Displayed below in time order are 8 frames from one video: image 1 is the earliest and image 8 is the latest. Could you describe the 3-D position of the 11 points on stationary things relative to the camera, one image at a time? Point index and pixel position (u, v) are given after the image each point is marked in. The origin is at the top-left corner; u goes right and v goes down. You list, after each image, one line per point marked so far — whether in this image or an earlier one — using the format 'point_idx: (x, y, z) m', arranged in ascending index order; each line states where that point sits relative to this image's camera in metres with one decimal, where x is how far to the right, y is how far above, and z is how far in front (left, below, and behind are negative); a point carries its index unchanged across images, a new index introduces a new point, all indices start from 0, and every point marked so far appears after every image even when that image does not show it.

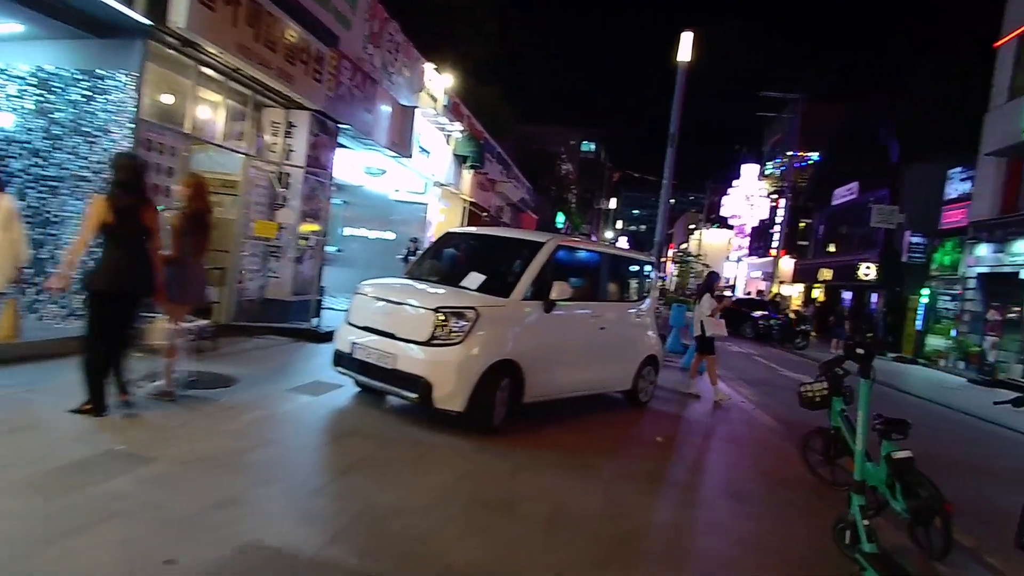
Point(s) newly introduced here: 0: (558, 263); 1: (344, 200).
0: (+0.7, +0.3, +7.7) m
1: (-5.3, +2.8, +19.4) m
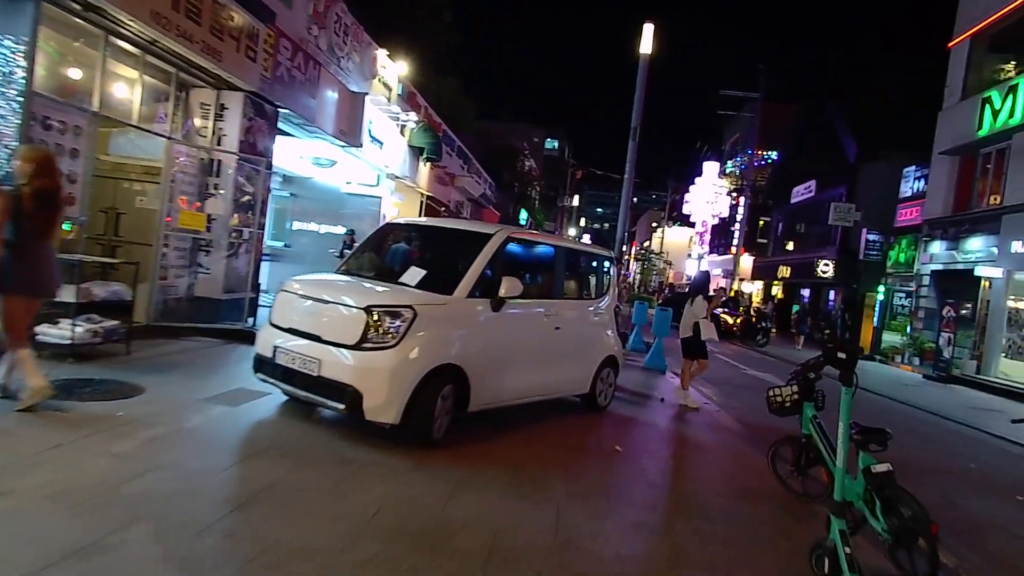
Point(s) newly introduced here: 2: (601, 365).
0: (+0.1, +0.3, +7.1) m
1: (-6.6, +2.9, +18.4) m
2: (+1.2, -1.1, +8.5) m
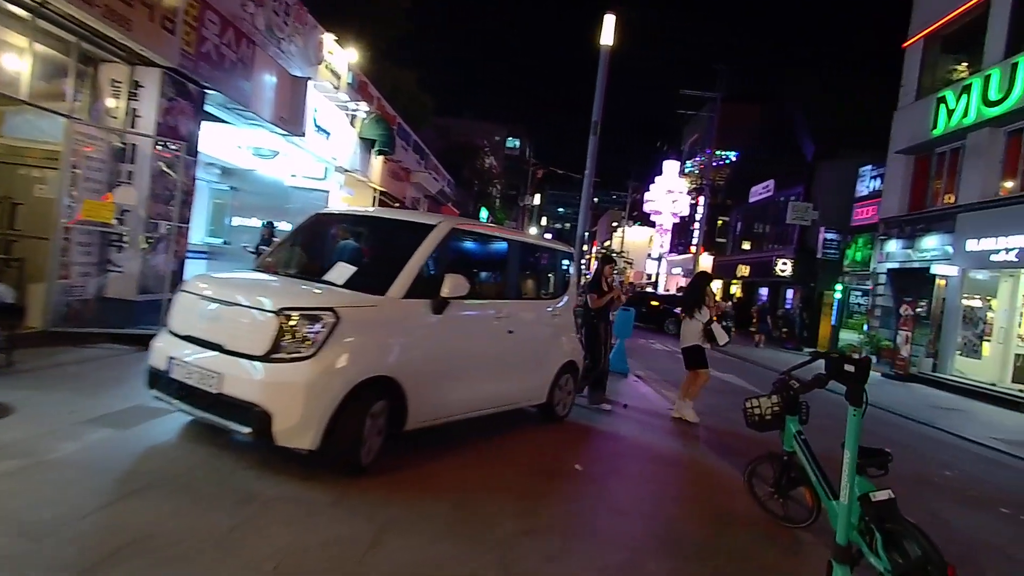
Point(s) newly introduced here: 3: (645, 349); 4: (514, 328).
0: (-0.5, +0.4, +6.3) m
1: (-7.8, +2.9, +17.2) m
2: (+0.6, -1.1, +7.8) m
3: (+4.1, -1.9, +19.0) m
4: (0.0, -0.4, +6.7) m
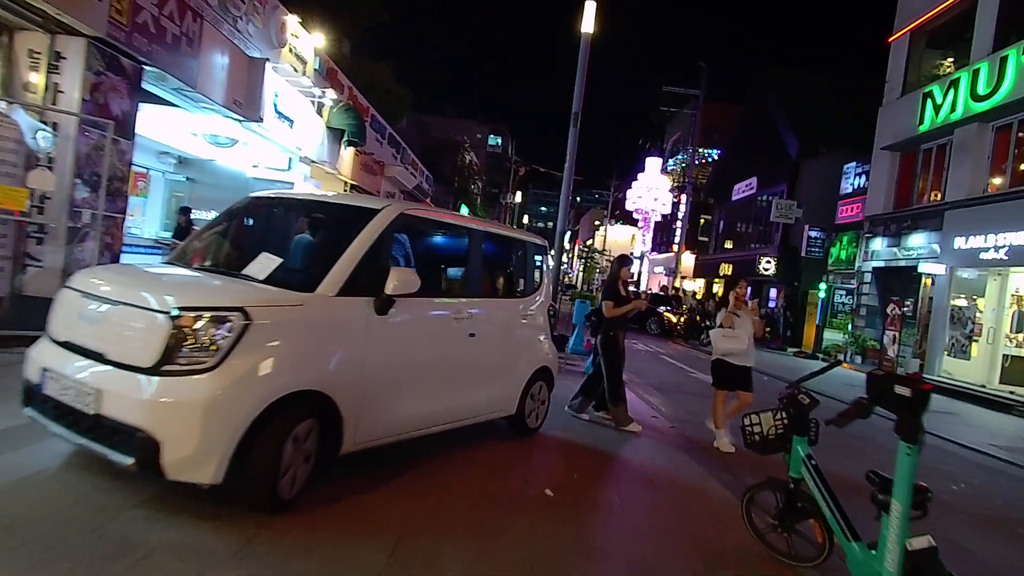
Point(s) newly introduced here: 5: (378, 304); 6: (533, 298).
0: (-0.8, +0.4, +5.4) m
1: (-8.5, +2.9, +16.1) m
2: (+0.2, -1.0, +6.9) m
3: (+3.4, -1.8, +18.3) m
4: (-0.3, -0.4, +5.9) m
5: (-1.0, -0.1, +4.7) m
6: (+0.2, -0.1, +7.0) m
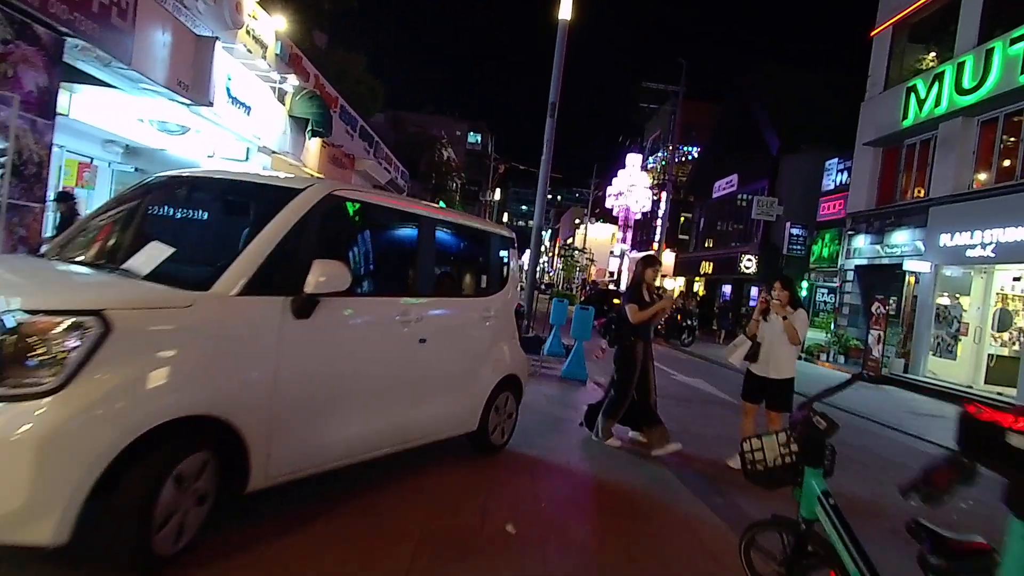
0: (-1.1, +0.4, +4.6) m
1: (-9.1, +3.0, +15.0) m
2: (-0.2, -1.0, +6.1) m
3: (+2.7, -1.8, +17.5) m
4: (-0.7, -0.4, +5.0) m
5: (-1.3, -0.1, +3.8) m
6: (-0.2, -0.1, +6.1) m
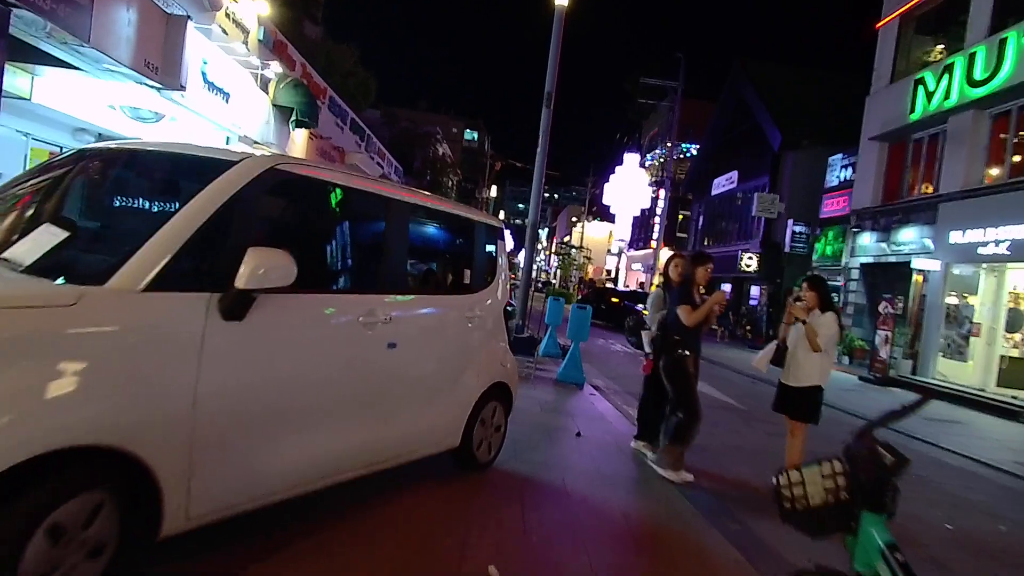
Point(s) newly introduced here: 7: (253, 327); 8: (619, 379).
0: (-1.2, +0.4, +3.8) m
1: (-9.3, +3.0, +14.2) m
2: (-0.3, -1.0, +5.4) m
3: (+2.5, -1.7, +16.8) m
4: (-0.8, -0.4, +4.3) m
5: (-1.4, -0.1, +3.1) m
6: (-0.3, -0.1, +5.4) m
7: (-1.4, -0.2, +3.2) m
8: (+2.3, -1.9, +13.0) m
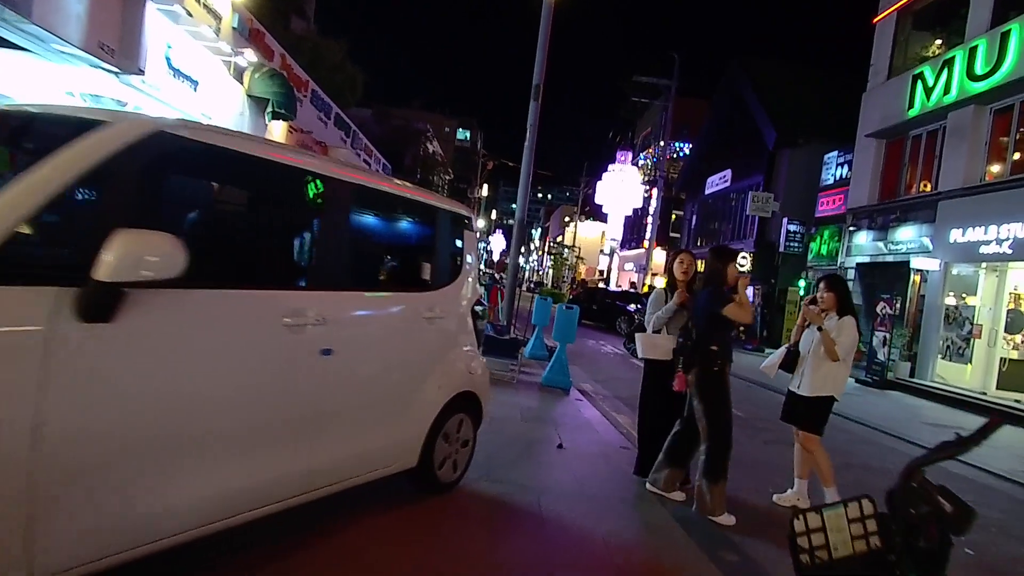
0: (-1.5, +0.5, +3.2) m
1: (-9.6, +3.1, +13.5) m
2: (-0.5, -1.0, +4.7) m
3: (+2.1, -1.7, +16.2) m
4: (-1.0, -0.3, +3.6) m
5: (-1.7, -0.1, +2.4) m
6: (-0.5, 0.0, +4.8) m
7: (-1.6, -0.2, +2.5) m
8: (+1.9, -1.9, +12.3) m
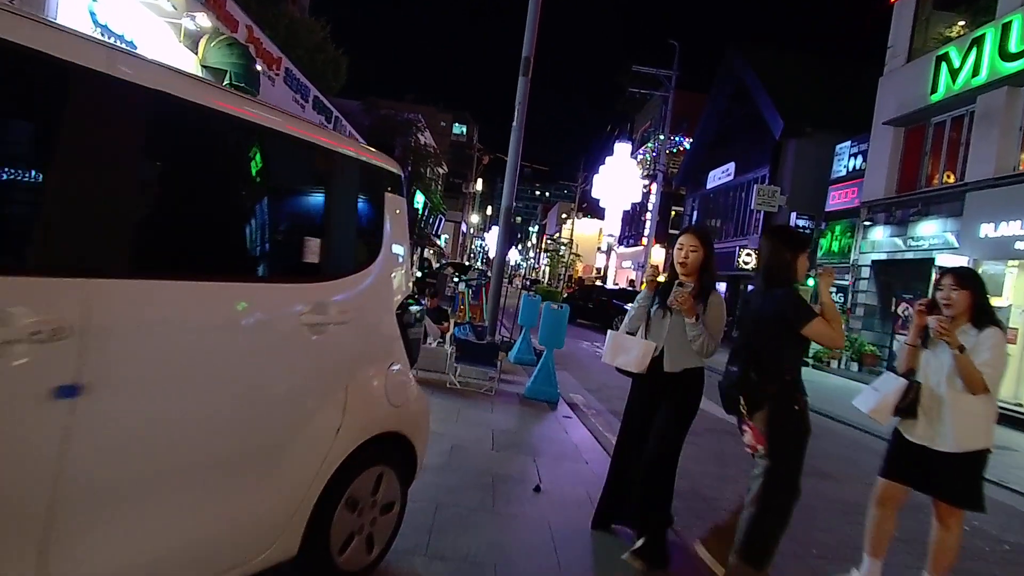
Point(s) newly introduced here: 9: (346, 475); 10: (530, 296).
0: (-1.7, +0.5, +1.6) m
1: (-9.9, +3.2, +11.8) m
2: (-0.8, -0.9, +3.1) m
3: (+1.8, -1.7, +14.6) m
4: (-1.3, -0.3, +2.1) m
5: (-1.9, 0.0, +0.8) m
6: (-0.8, 0.0, +3.2) m
7: (-1.9, -0.1, +1.0) m
8: (+1.6, -1.9, +10.8) m
9: (-0.8, -1.0, +3.1) m
10: (+0.4, -0.2, +12.8) m
